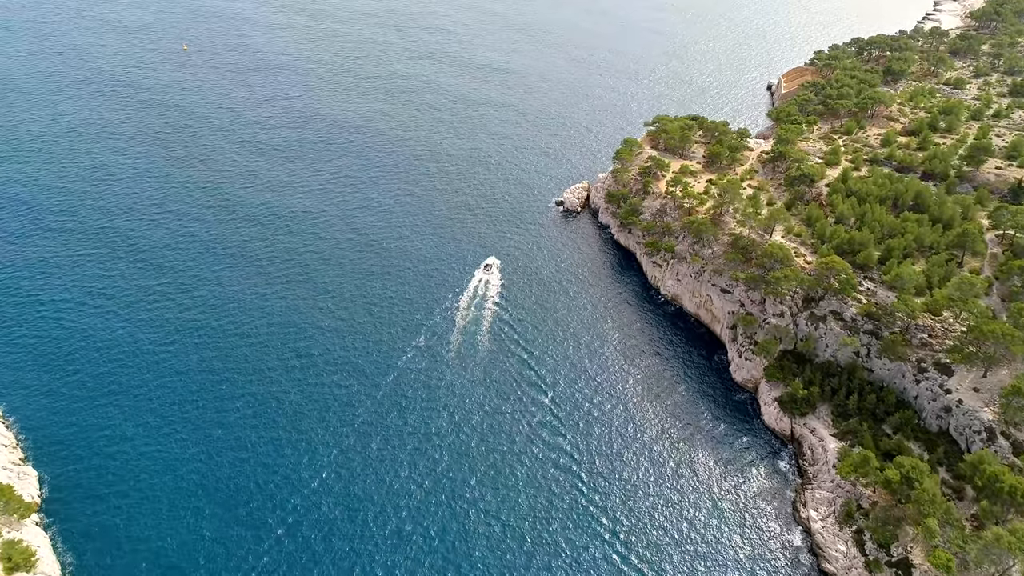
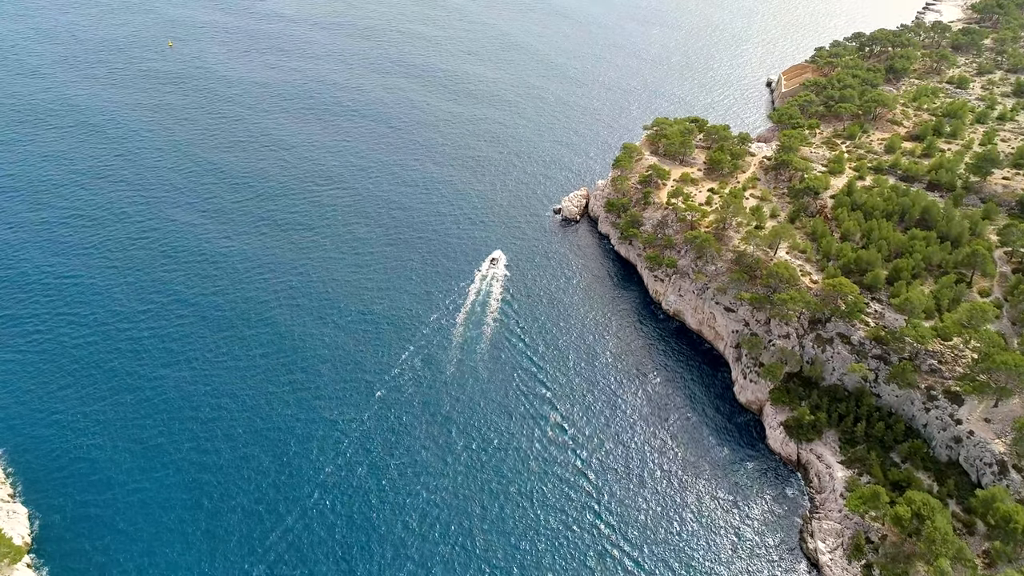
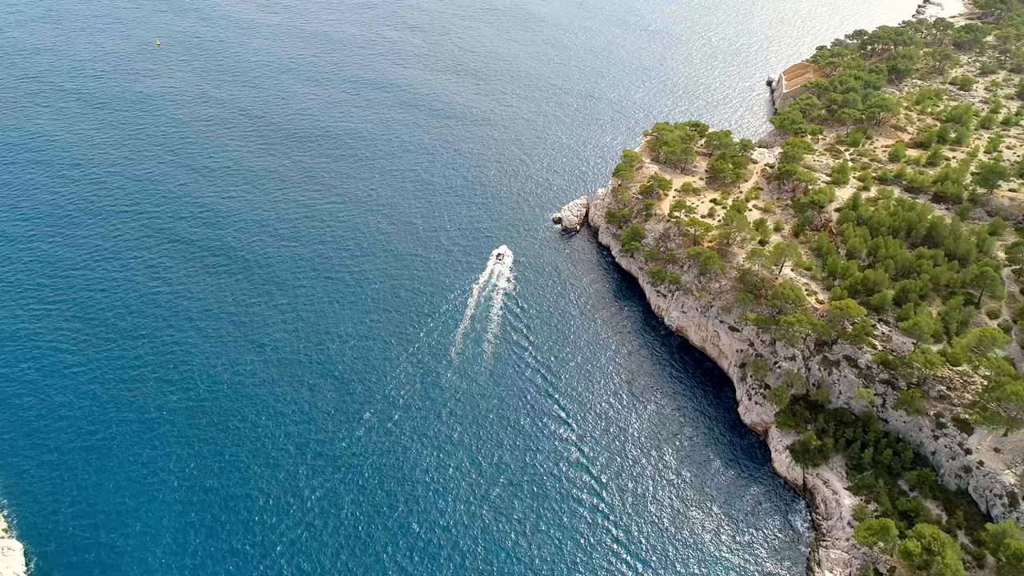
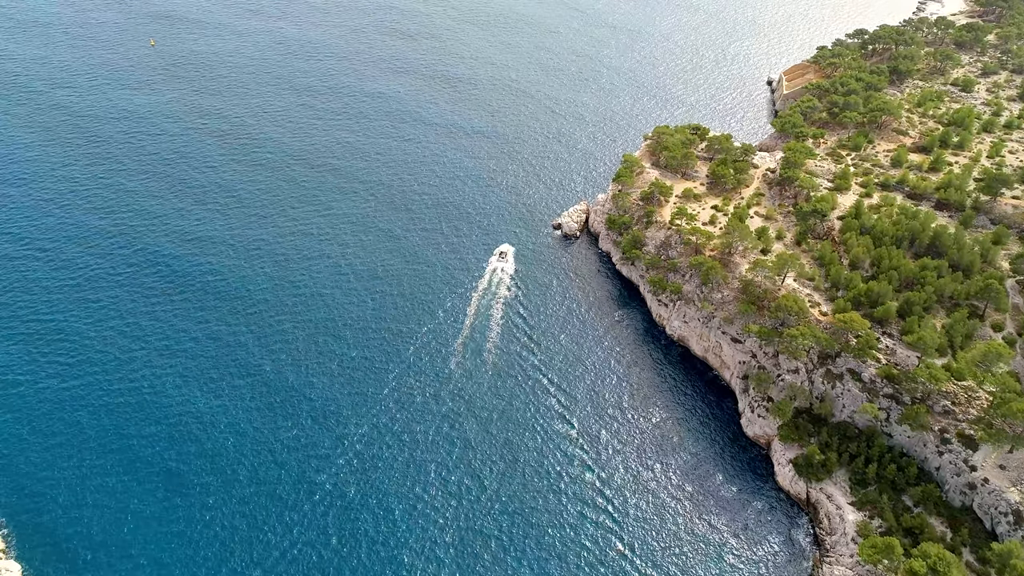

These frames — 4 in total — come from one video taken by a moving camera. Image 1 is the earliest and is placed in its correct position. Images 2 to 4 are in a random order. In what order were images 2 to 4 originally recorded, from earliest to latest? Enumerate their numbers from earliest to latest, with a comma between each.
2, 3, 4
